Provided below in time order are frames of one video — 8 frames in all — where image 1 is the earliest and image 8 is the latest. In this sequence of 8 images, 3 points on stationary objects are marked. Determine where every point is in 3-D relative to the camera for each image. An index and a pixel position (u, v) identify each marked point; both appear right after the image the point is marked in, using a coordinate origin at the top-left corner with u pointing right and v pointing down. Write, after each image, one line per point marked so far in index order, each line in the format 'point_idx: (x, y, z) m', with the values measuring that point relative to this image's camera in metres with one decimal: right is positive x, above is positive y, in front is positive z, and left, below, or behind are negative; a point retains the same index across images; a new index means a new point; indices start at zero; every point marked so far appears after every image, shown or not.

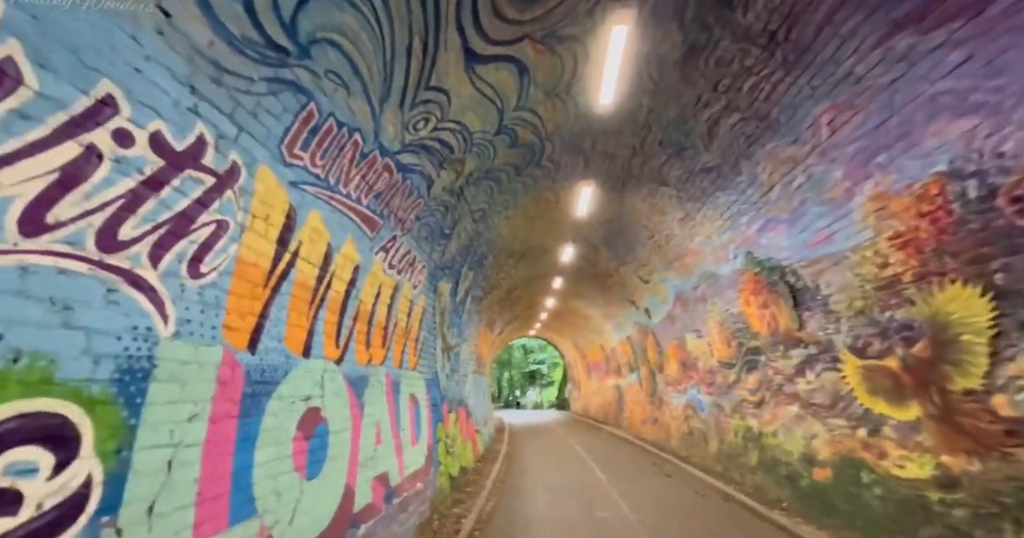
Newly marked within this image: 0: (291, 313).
0: (-2.0, -0.4, +3.3) m
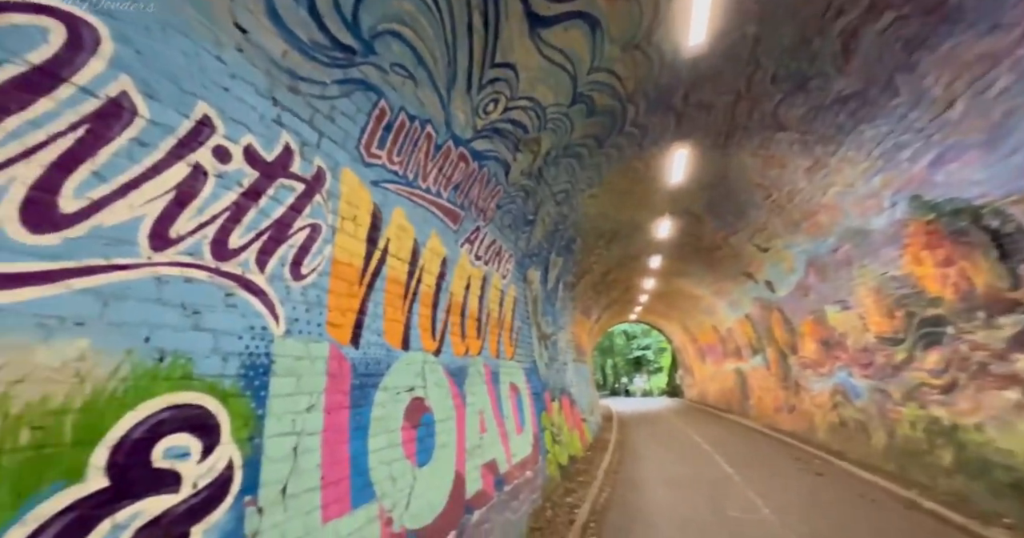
0: (-1.2, -0.4, +3.4) m
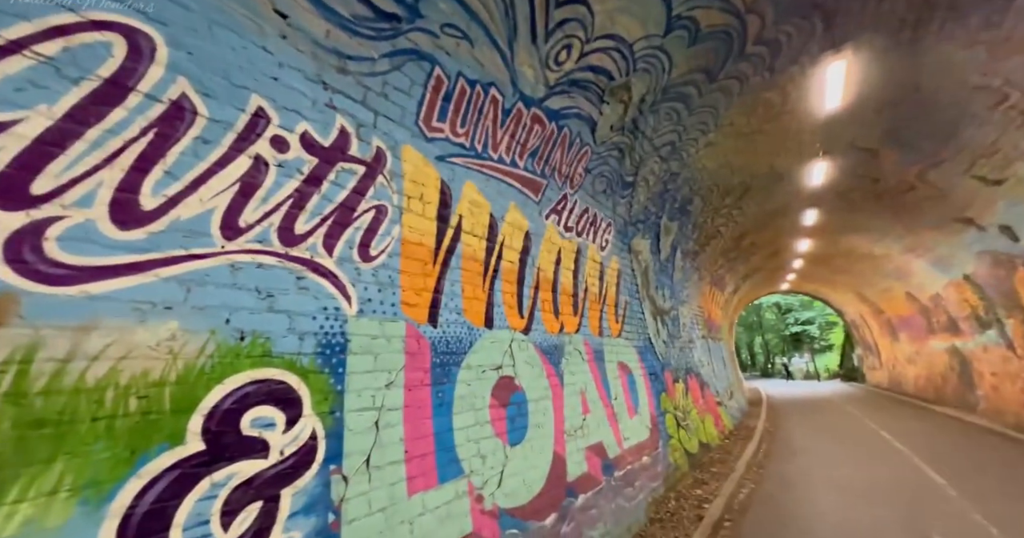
0: (-0.4, -0.2, +3.4) m
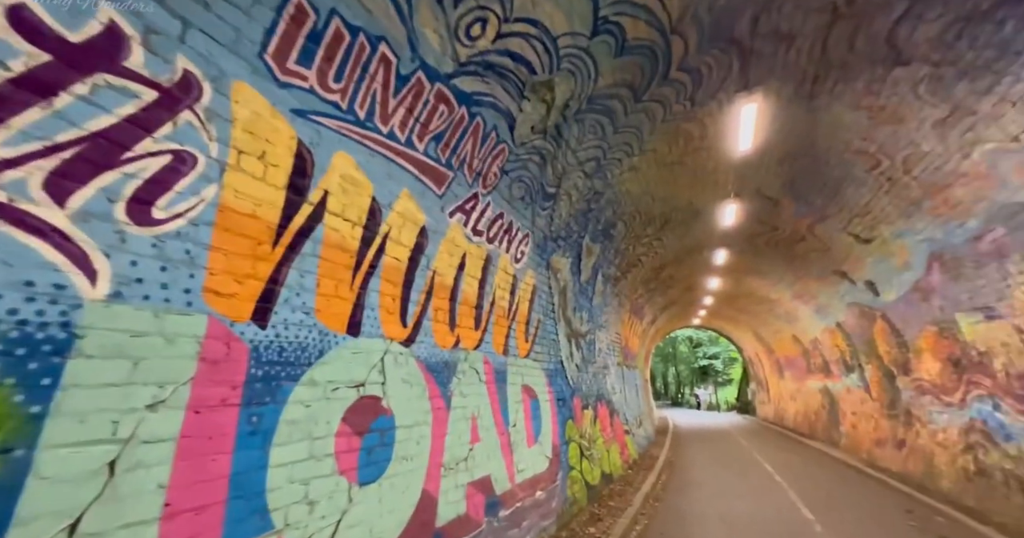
0: (-1.4, -0.1, +2.7) m
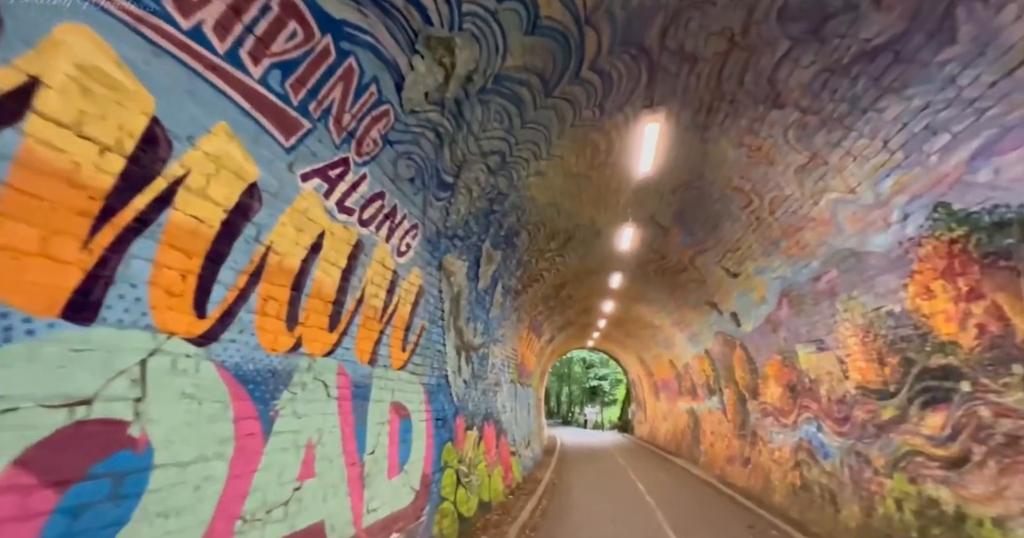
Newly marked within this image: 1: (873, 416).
0: (-2.2, +0.2, +1.6) m
1: (+5.5, -2.2, +5.5) m
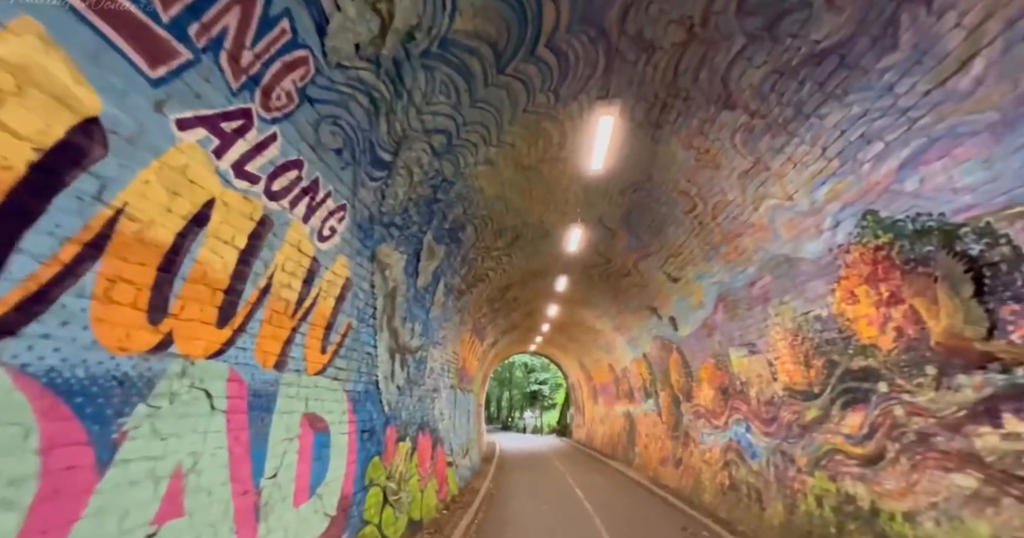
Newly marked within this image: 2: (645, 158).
0: (-2.4, +0.4, +0.8) m
1: (+4.6, -2.3, +5.7) m
2: (+2.1, +1.8, +5.7) m
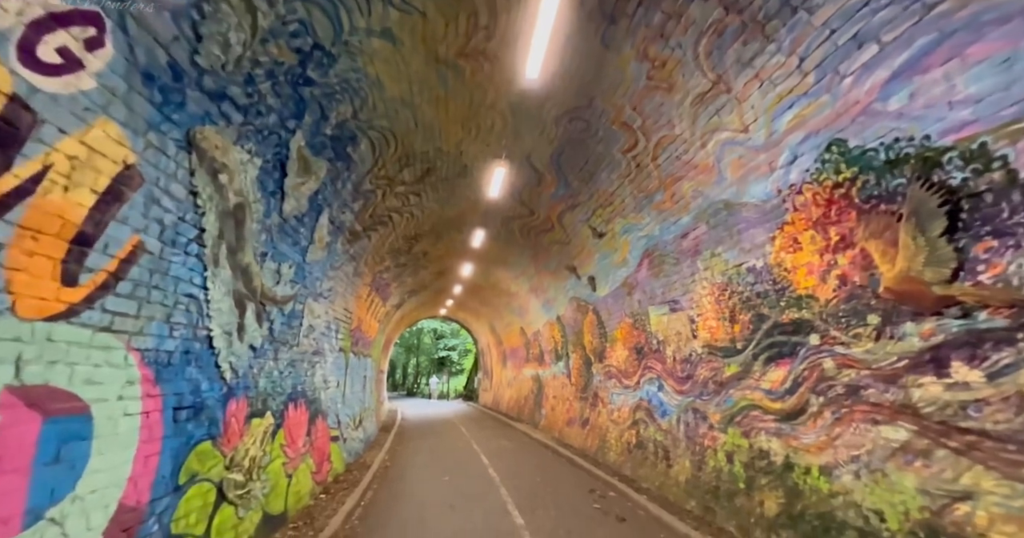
0: (-2.3, +1.0, -1.0) m
1: (+3.1, -1.6, +5.6) m
2: (+1.0, +2.6, +4.7) m
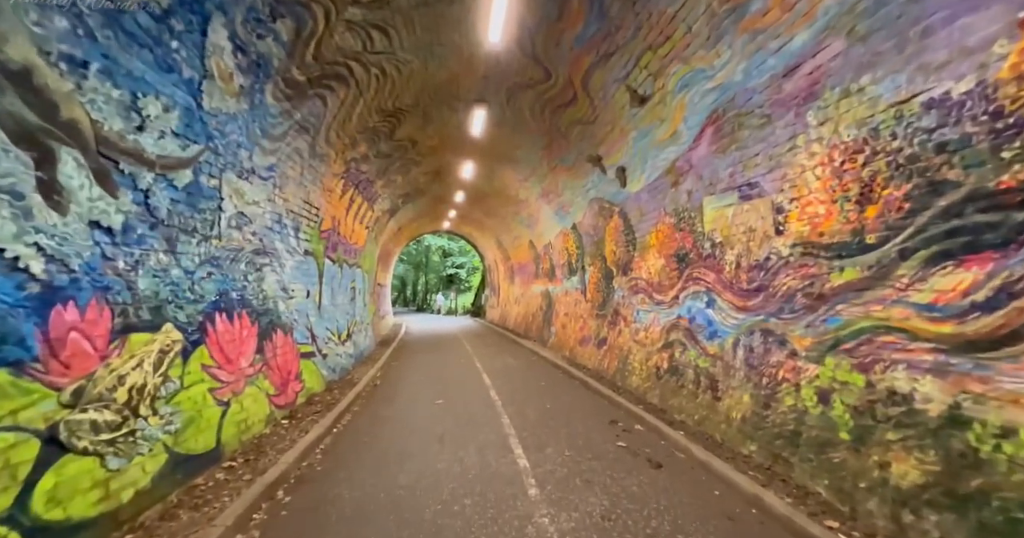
0: (-2.5, +1.1, -3.1) m
1: (+3.2, -0.1, +3.8) m
2: (+1.1, +3.8, +2.1) m
